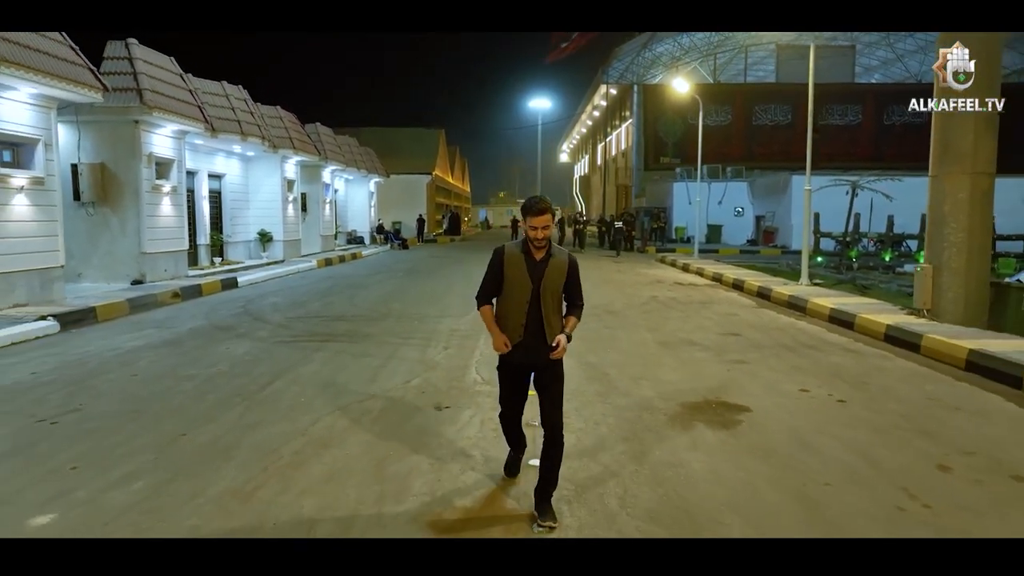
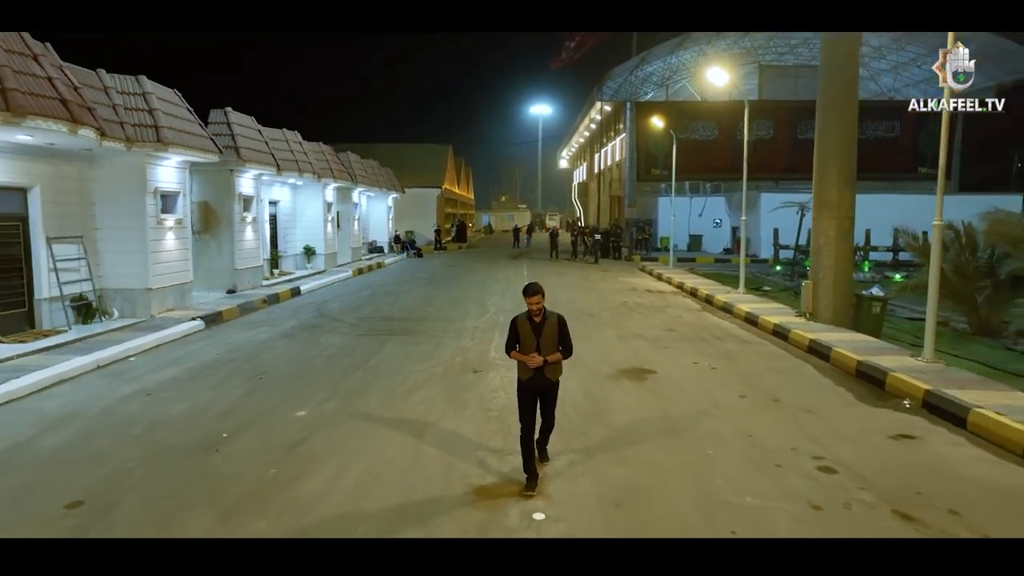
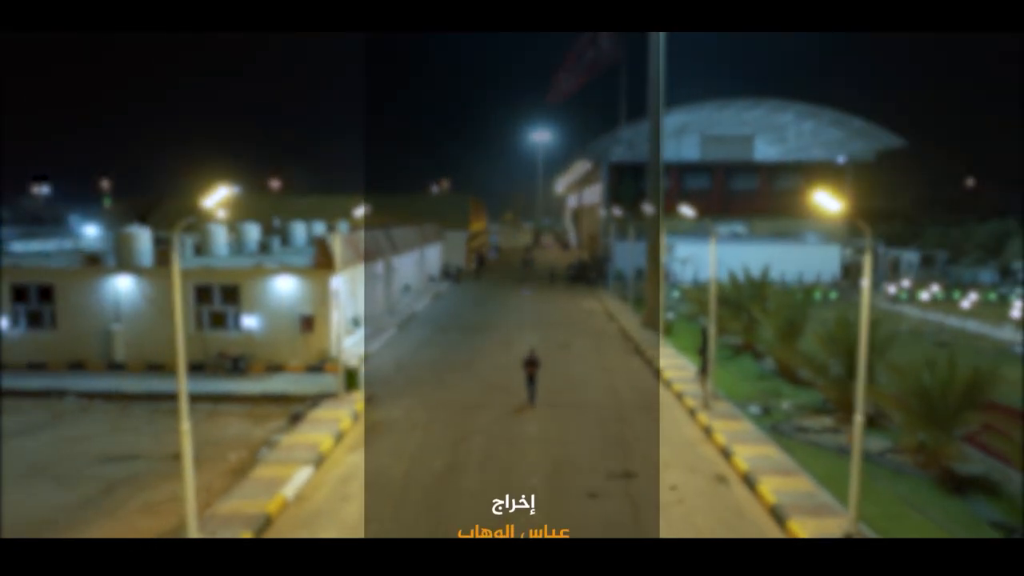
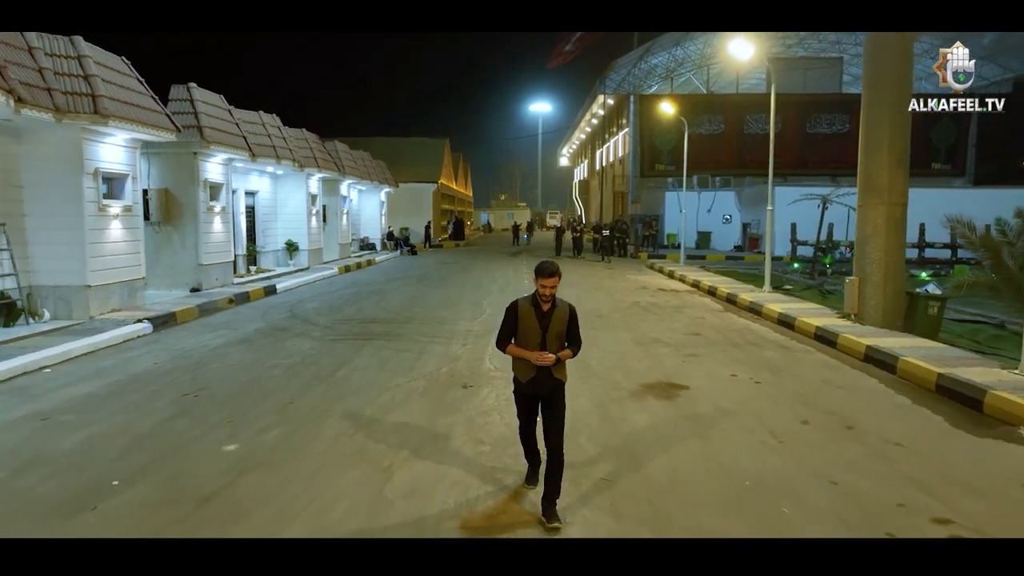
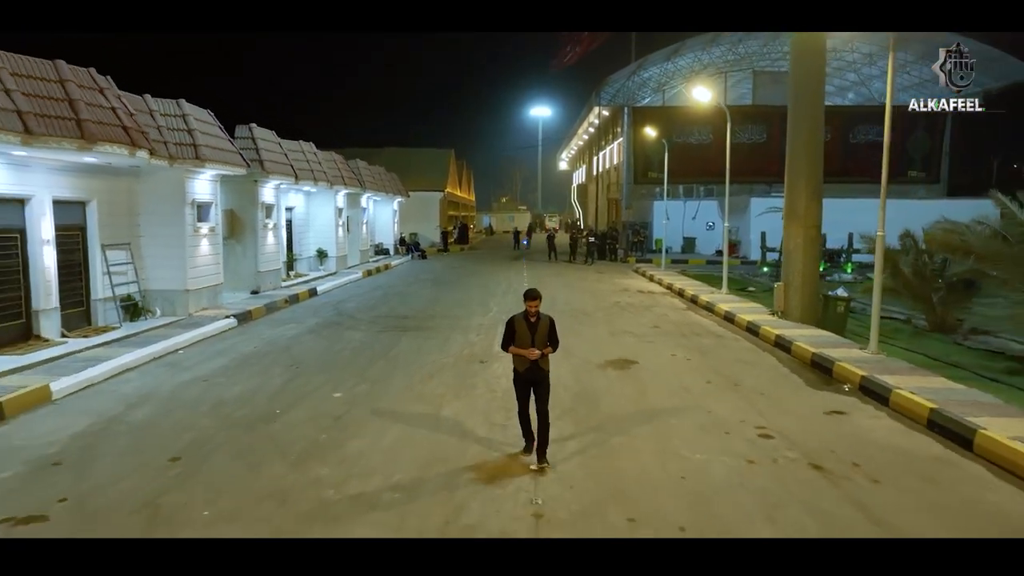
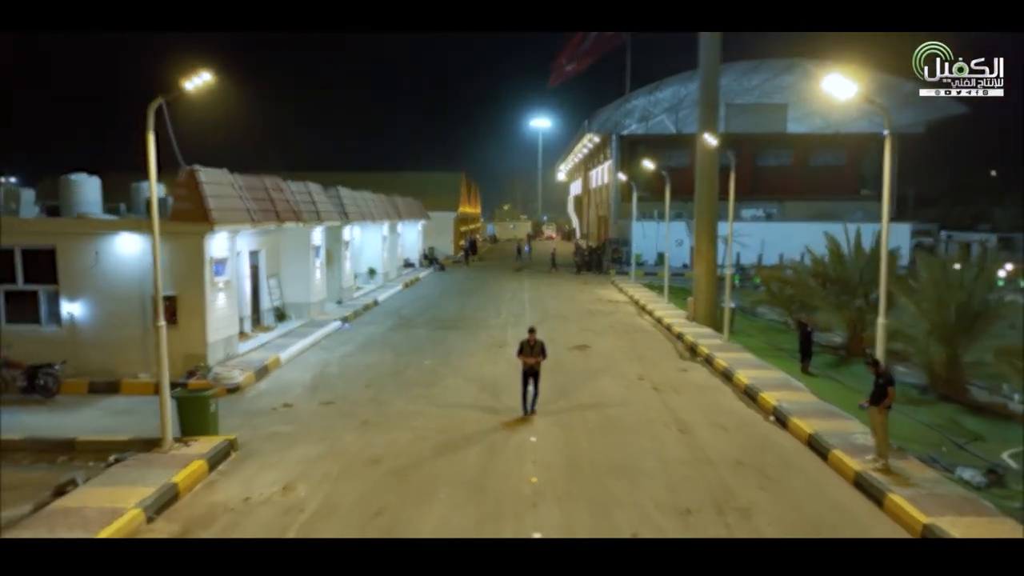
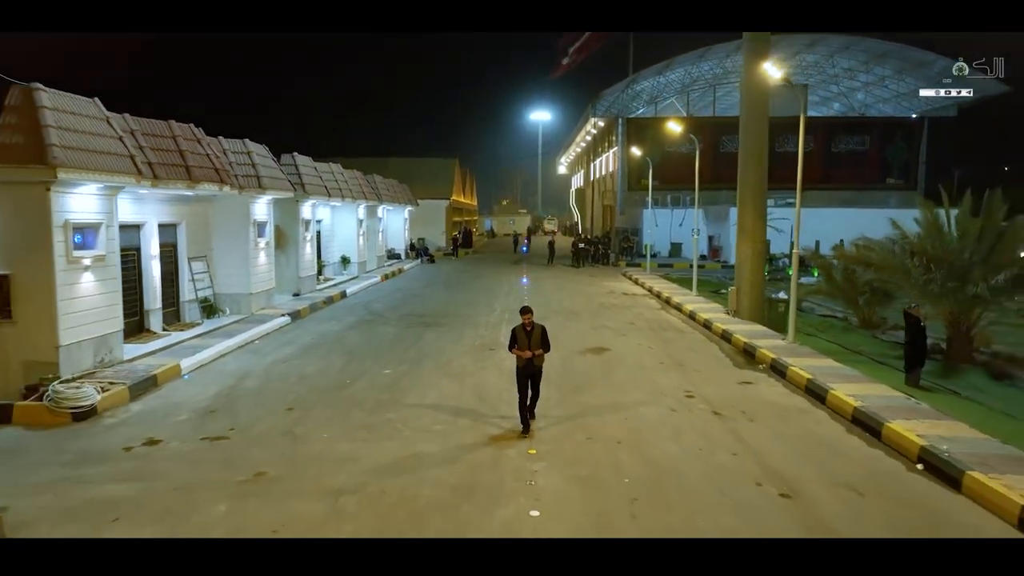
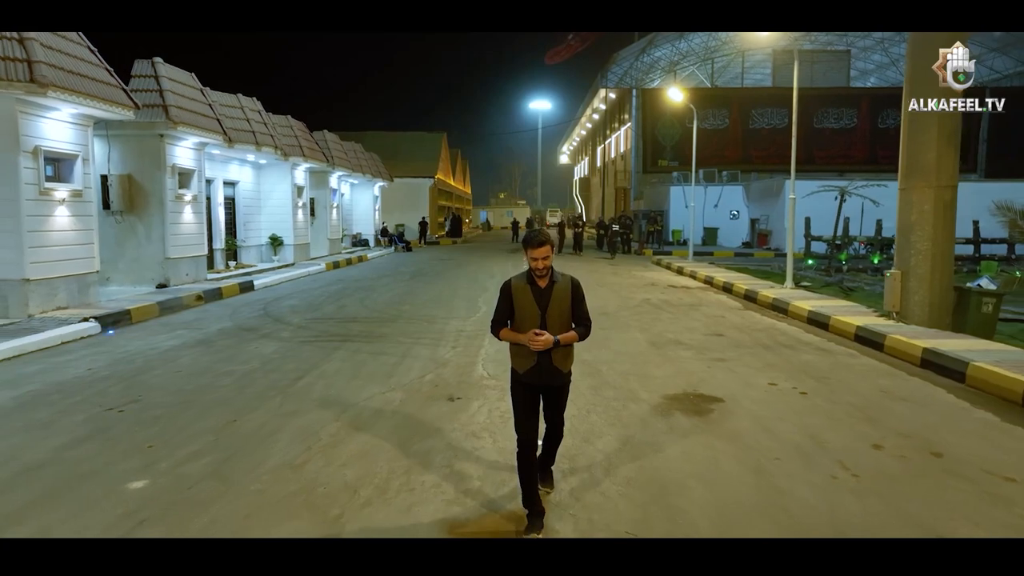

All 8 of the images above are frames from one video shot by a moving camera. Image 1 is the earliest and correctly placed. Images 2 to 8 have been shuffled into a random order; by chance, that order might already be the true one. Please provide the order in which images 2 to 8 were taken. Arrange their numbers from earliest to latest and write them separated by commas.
8, 4, 2, 5, 7, 6, 3
